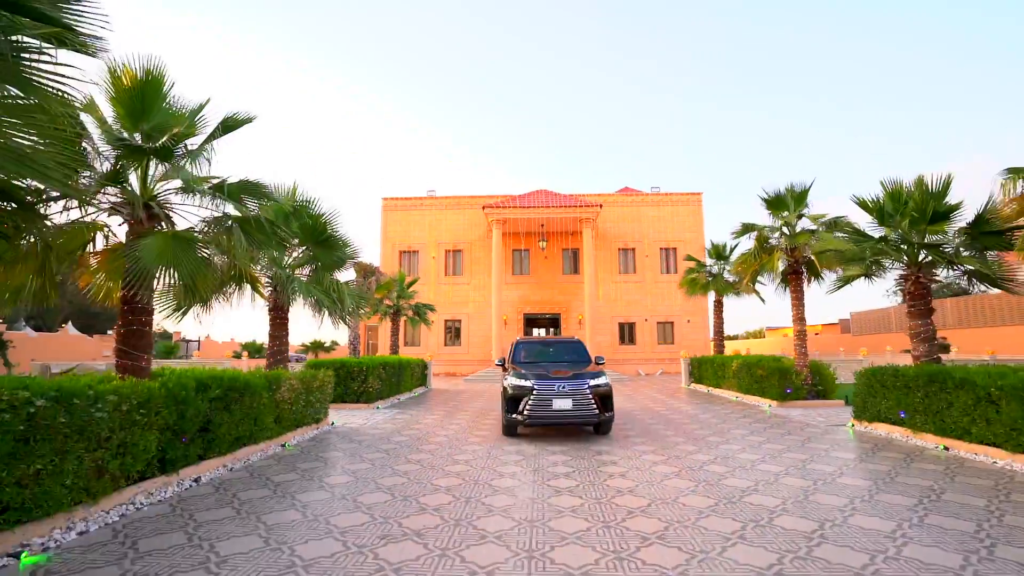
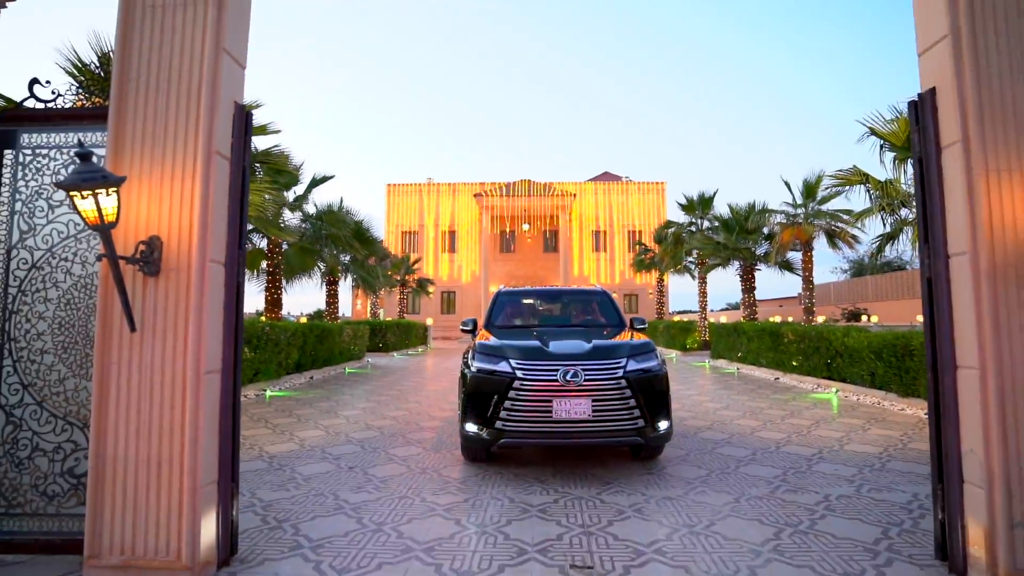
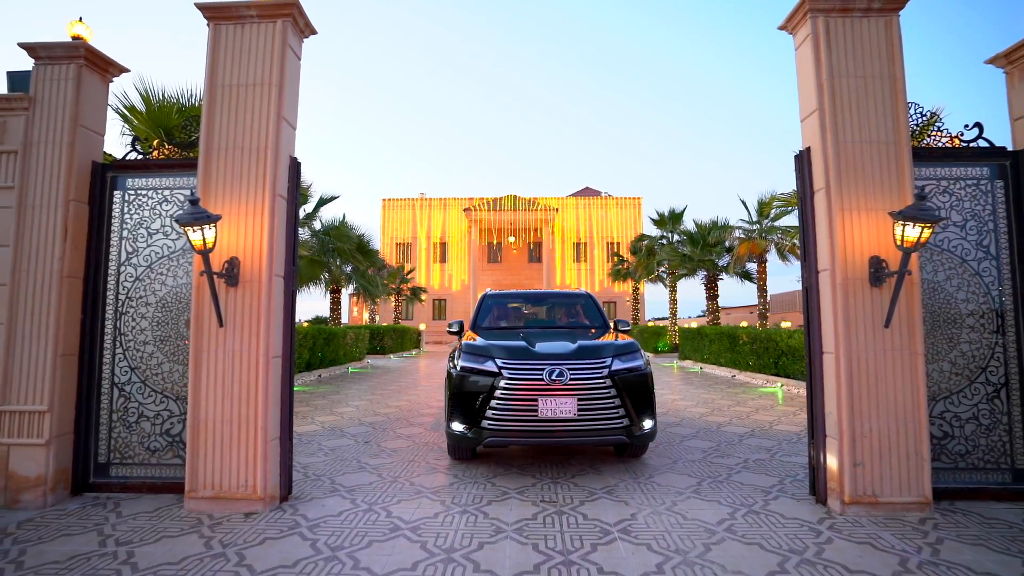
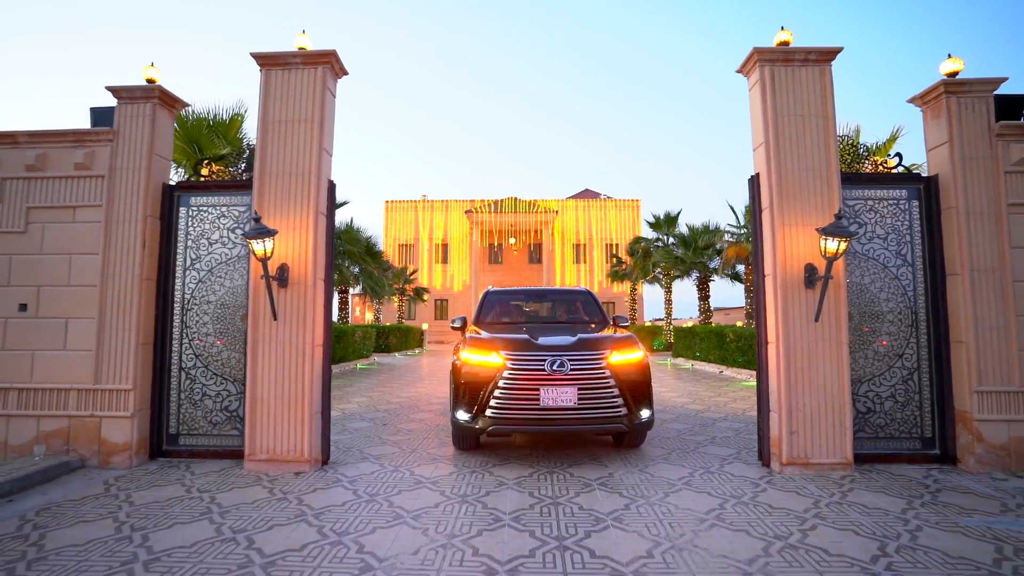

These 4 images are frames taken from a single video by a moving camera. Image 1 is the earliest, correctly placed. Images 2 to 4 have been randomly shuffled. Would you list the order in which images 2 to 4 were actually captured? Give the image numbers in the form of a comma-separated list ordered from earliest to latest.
2, 3, 4
